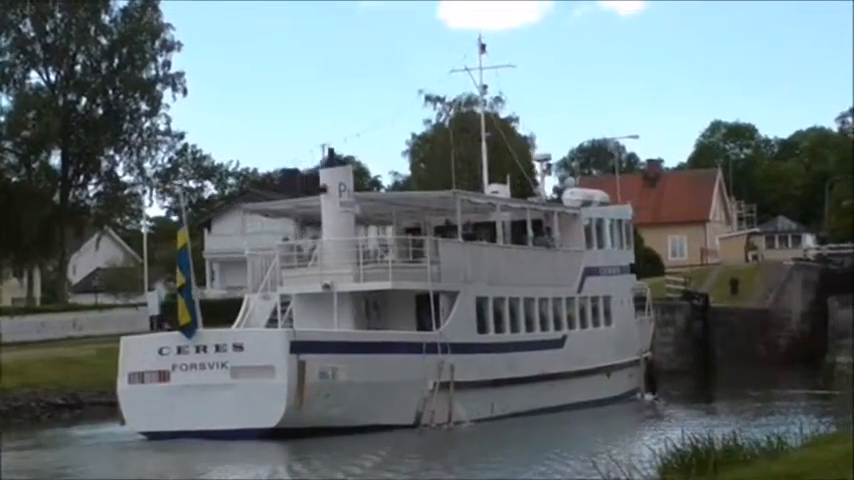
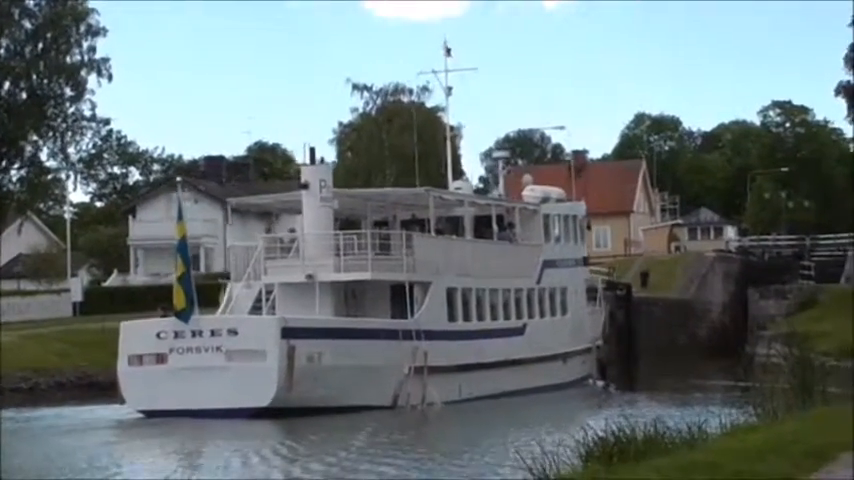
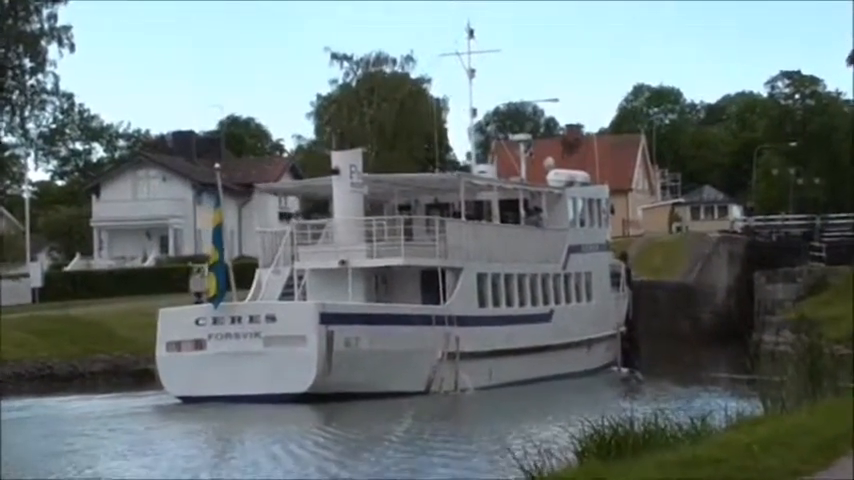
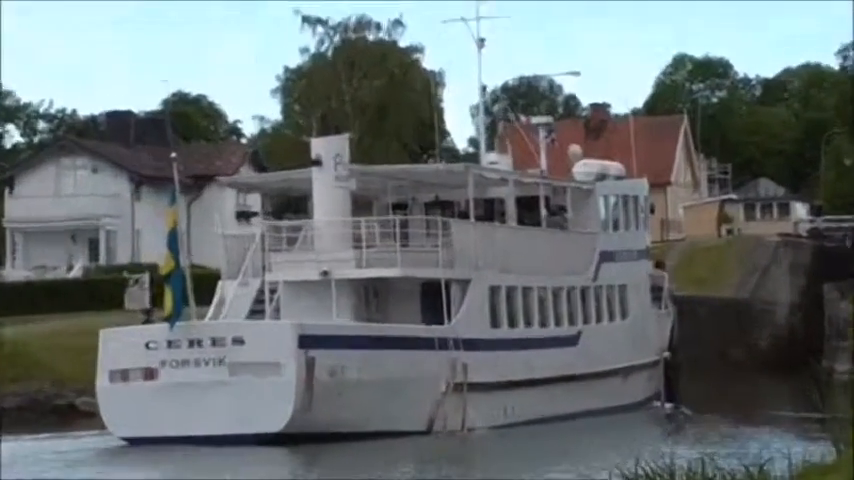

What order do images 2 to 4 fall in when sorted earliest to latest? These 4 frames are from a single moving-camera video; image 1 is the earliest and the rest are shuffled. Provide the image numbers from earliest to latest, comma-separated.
2, 3, 4
